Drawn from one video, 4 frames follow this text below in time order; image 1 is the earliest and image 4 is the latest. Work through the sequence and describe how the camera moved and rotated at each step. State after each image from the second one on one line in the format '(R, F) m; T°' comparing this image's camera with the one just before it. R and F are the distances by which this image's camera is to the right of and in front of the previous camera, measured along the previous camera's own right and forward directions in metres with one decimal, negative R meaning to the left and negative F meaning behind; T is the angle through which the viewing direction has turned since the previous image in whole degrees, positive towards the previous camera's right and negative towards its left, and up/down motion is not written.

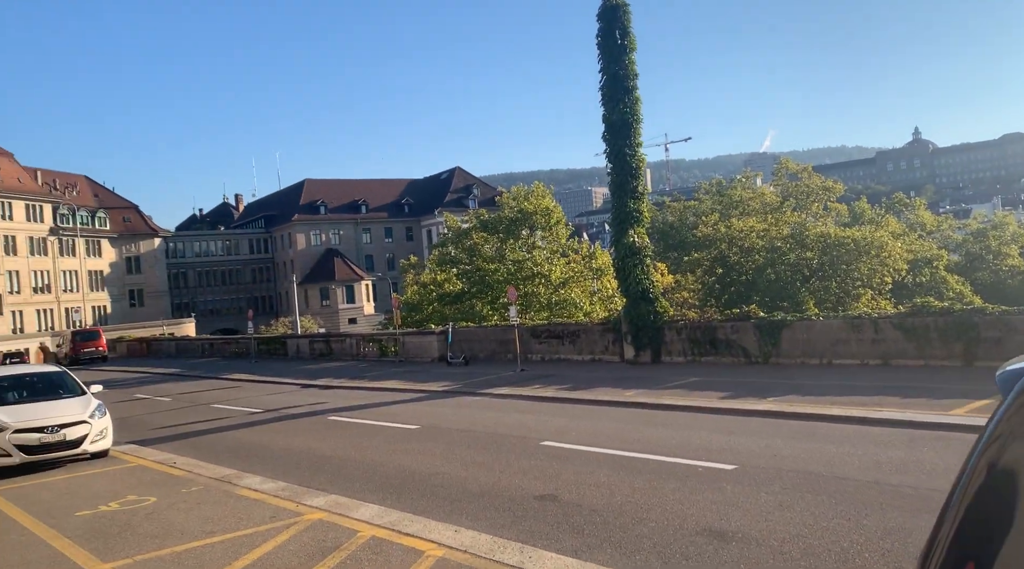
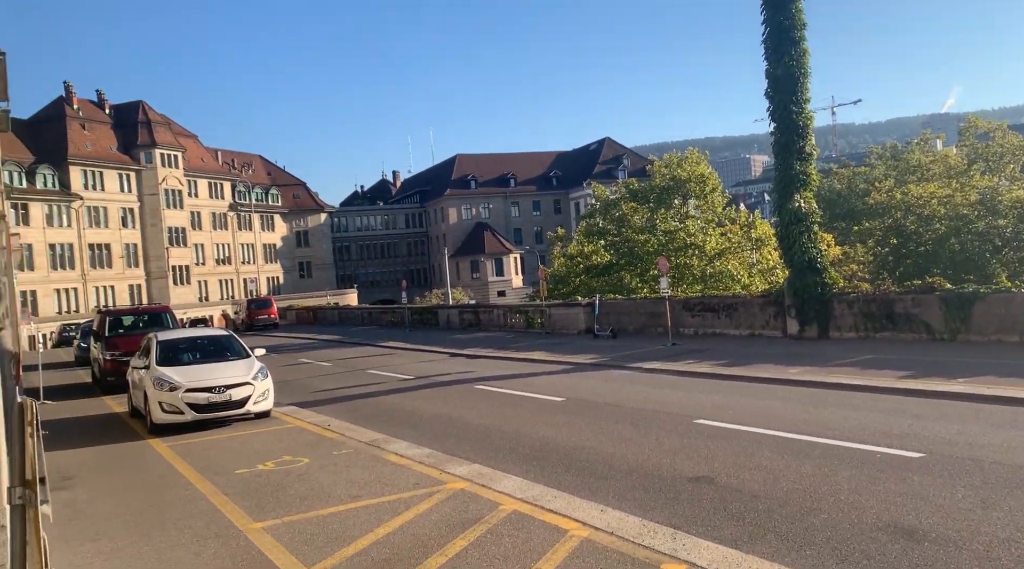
(0.0, +0.6) m; -10°
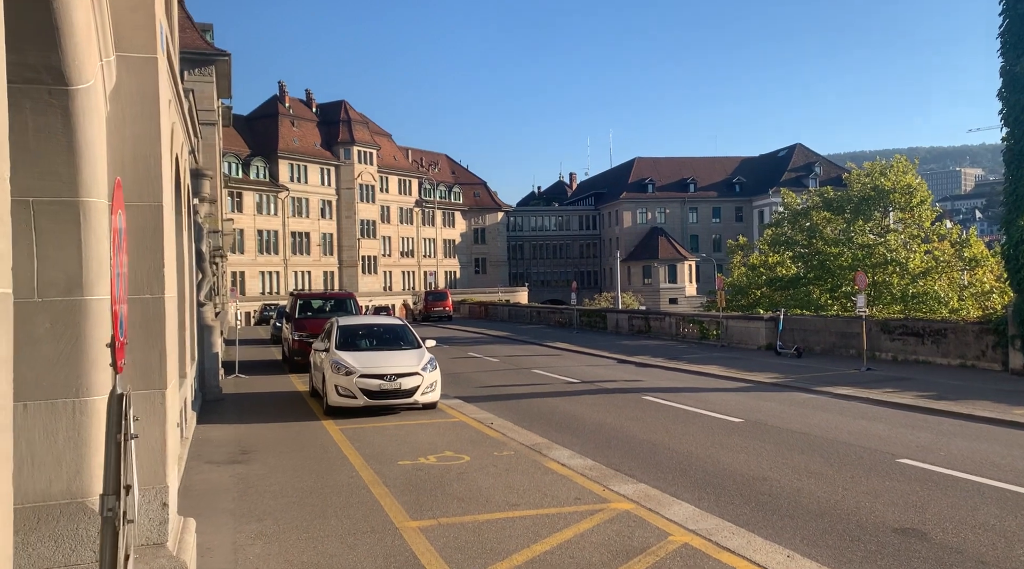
(-0.1, +0.6) m; -11°
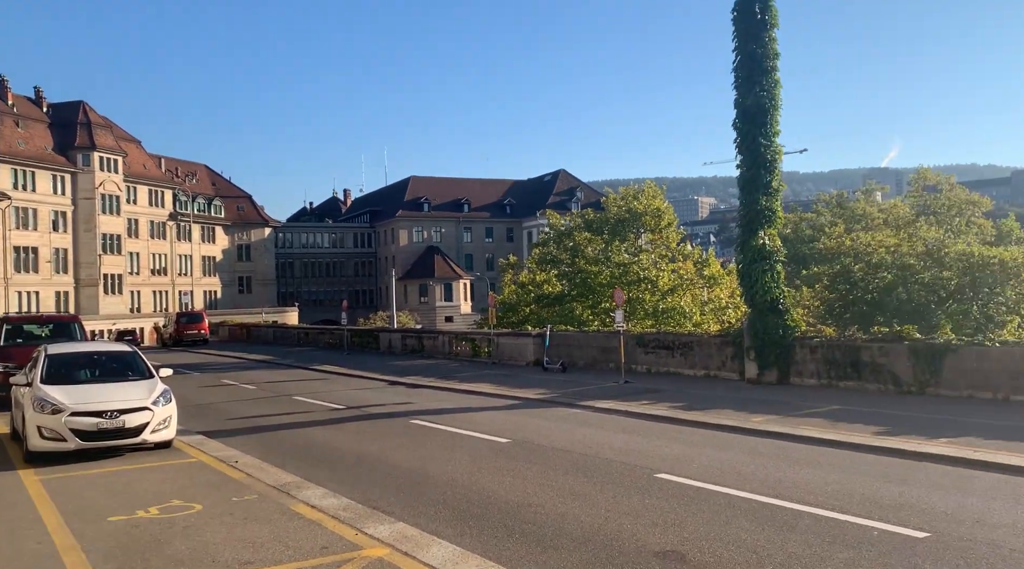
(+0.3, +0.6) m; +15°
